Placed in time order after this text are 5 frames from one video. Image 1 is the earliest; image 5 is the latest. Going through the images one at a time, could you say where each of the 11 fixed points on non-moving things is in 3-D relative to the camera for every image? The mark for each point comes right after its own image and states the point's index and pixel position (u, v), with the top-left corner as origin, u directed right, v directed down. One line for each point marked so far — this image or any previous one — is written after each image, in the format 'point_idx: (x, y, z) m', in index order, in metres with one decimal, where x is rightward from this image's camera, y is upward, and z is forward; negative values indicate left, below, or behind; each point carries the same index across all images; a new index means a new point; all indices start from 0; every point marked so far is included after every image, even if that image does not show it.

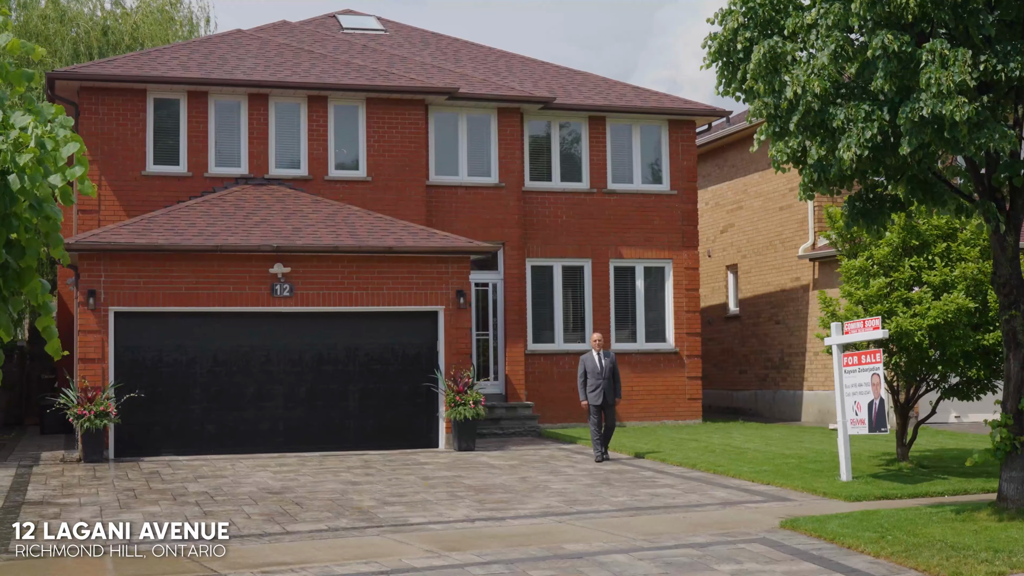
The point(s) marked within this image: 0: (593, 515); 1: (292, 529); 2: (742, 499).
0: (+0.6, -1.9, +8.9) m
1: (-1.8, -1.9, +8.7) m
2: (+2.0, -1.8, +9.4) m
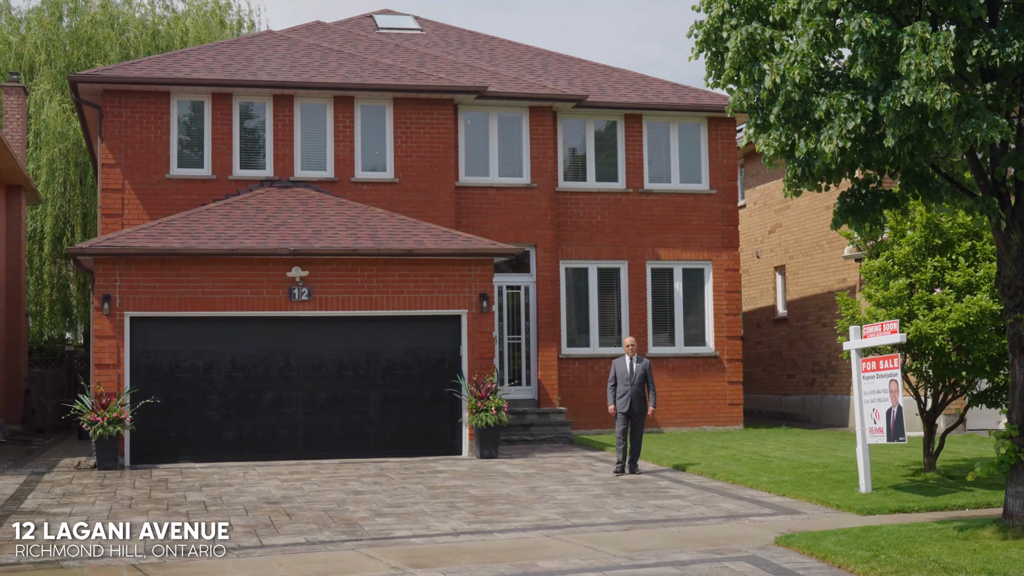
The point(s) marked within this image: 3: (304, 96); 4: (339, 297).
0: (+0.6, -1.9, +8.4) m
1: (-1.9, -1.9, +8.3) m
2: (+1.9, -1.8, +8.8) m
3: (-3.8, +3.5, +19.7) m
4: (-2.6, -0.1, +16.3) m
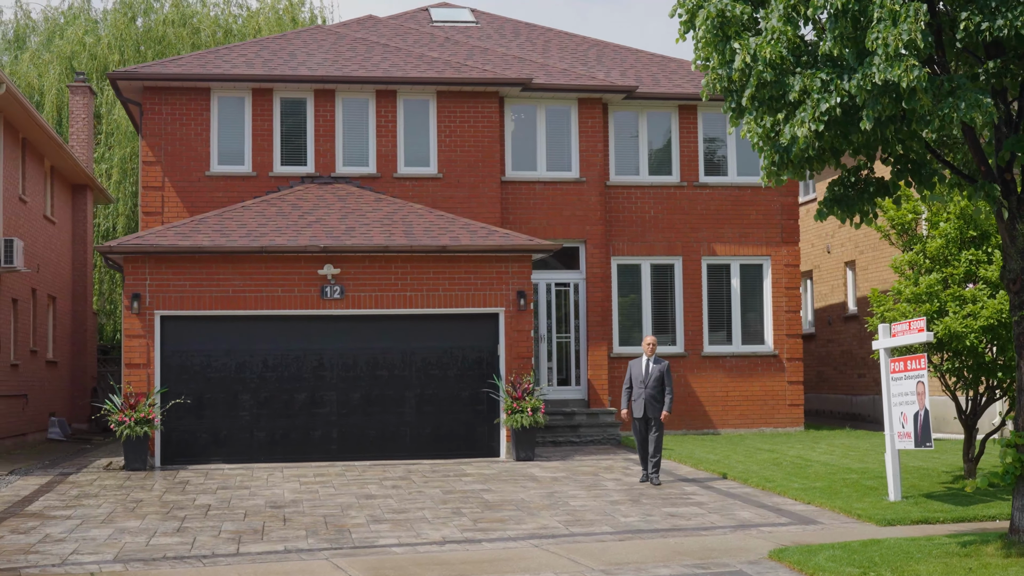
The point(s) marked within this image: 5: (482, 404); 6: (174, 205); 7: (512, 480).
0: (+0.5, -1.8, +7.8) m
1: (-1.9, -1.9, +8.0) m
2: (+1.9, -1.8, +8.1) m
3: (-3.0, +3.6, +19.4) m
4: (-2.1, -0.1, +16.0) m
5: (-0.5, -1.7, +16.3) m
6: (-5.9, +1.4, +18.8) m
7: (0.0, -2.2, +12.5) m
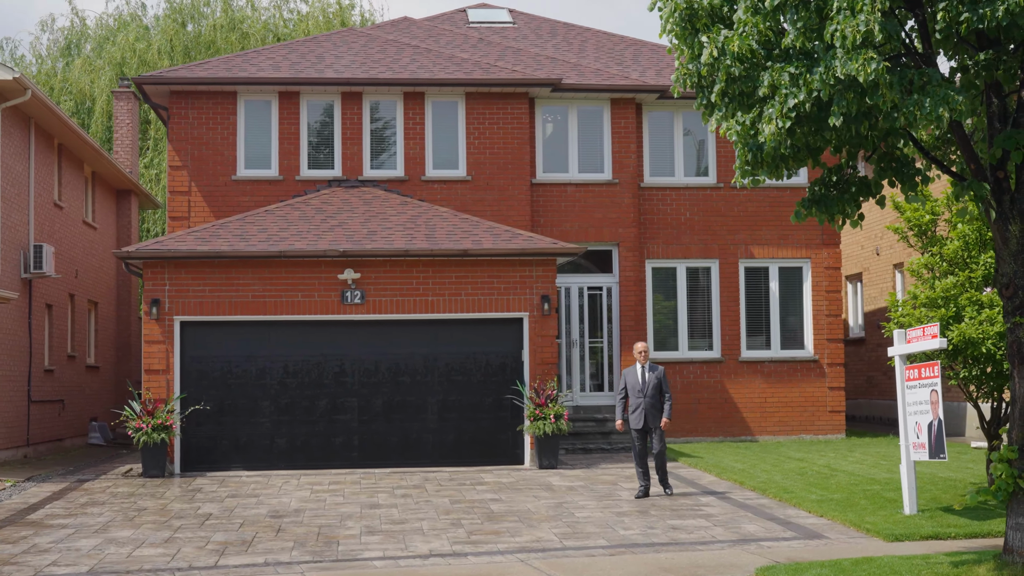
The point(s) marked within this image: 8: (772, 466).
0: (+0.4, -1.8, +7.5) m
1: (-2.0, -1.9, +7.7) m
2: (+1.8, -1.8, +7.7) m
3: (-2.5, +3.5, +19.2) m
4: (-1.7, -0.2, +15.7) m
5: (-0.1, -1.8, +16.0) m
6: (-5.4, +1.3, +18.8) m
7: (+0.2, -2.3, +12.2) m
8: (+3.2, -2.2, +13.3) m
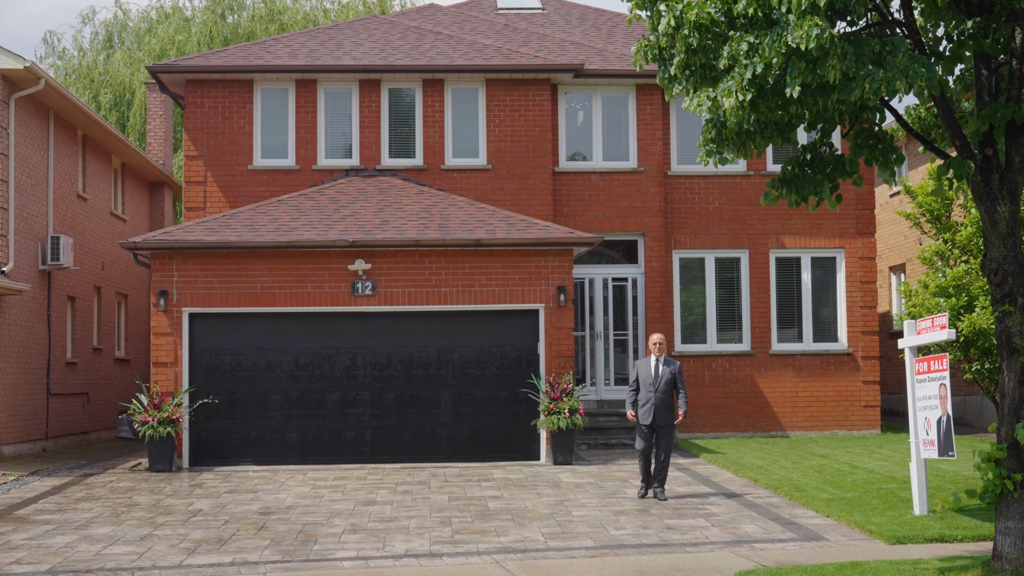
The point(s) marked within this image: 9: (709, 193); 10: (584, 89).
0: (+0.3, -1.7, +7.0) m
1: (-2.1, -1.9, +7.4) m
2: (+1.7, -1.7, +7.2) m
3: (-2.1, +3.6, +18.9) m
4: (-1.5, 0.0, +15.4) m
5: (+0.1, -1.7, +15.5) m
6: (-5.1, +1.5, +18.6) m
7: (+0.2, -2.2, +11.8) m
8: (+3.3, -2.1, +12.7) m
9: (+3.6, +1.8, +19.9) m
10: (+1.3, +3.6, +19.7) m
